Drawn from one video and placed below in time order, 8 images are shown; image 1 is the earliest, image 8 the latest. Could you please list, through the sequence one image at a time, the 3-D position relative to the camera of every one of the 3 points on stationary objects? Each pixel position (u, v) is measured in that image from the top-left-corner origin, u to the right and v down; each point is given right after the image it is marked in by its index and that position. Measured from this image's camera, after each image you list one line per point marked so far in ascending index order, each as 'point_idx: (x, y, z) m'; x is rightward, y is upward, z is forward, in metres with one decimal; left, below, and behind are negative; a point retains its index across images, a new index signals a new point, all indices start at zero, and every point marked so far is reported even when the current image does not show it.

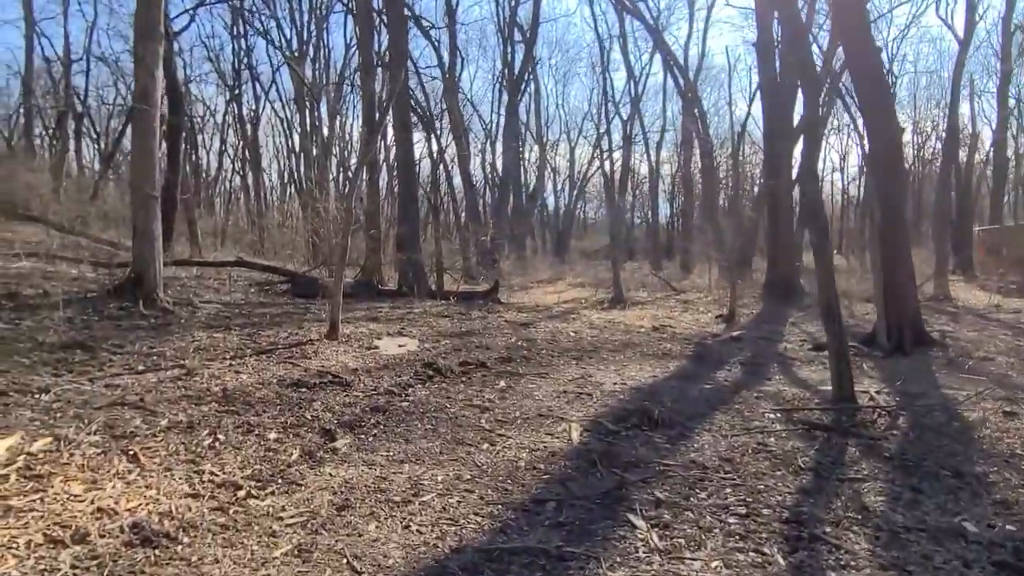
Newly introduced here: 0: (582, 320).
0: (+1.1, -0.5, +12.0) m
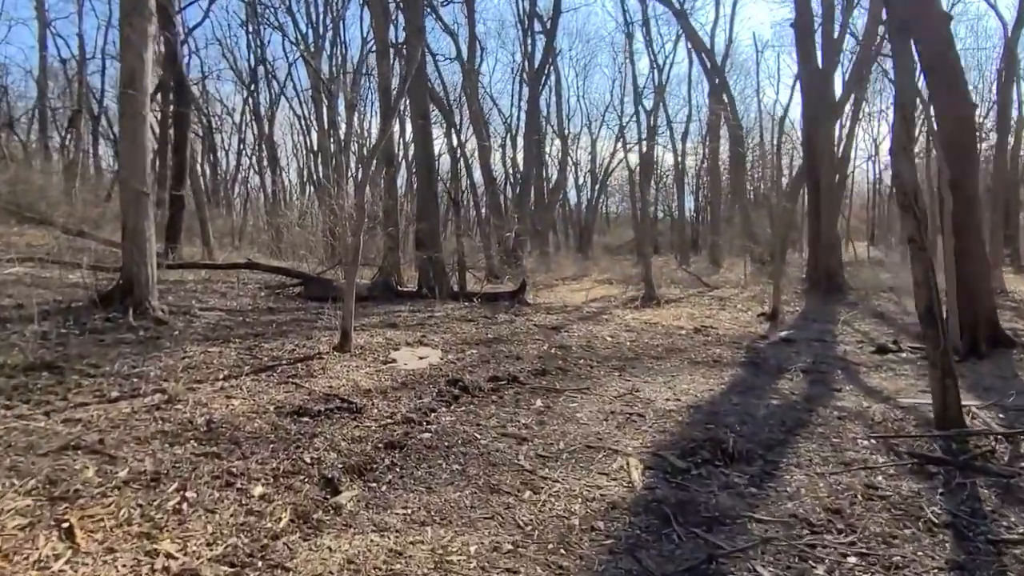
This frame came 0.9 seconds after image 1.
0: (+1.5, -0.5, +11.1) m
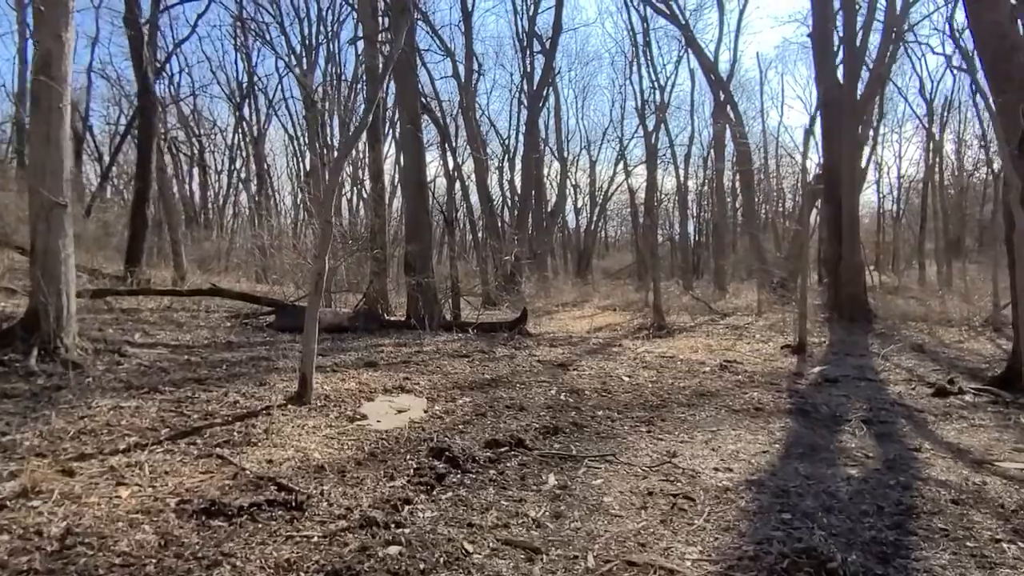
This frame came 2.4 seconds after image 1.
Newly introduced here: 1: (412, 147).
0: (+1.5, -0.9, +9.8) m
1: (-1.5, +2.2, +11.1) m
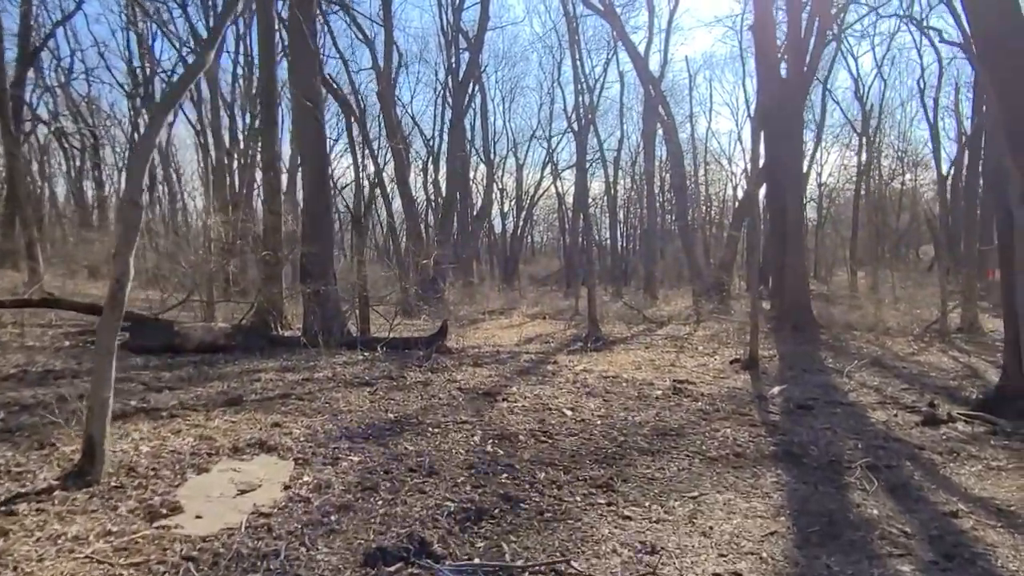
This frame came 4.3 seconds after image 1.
0: (+0.6, -1.0, +8.3) m
1: (-2.6, +2.0, +9.4) m
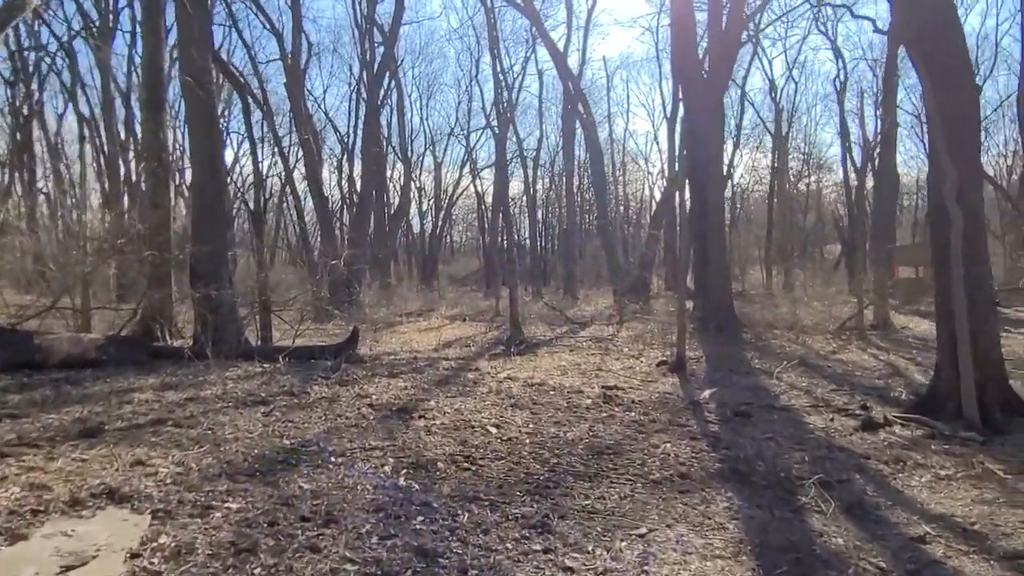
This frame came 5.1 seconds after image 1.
0: (-0.2, -1.0, +7.7) m
1: (-3.5, +2.0, +8.4) m
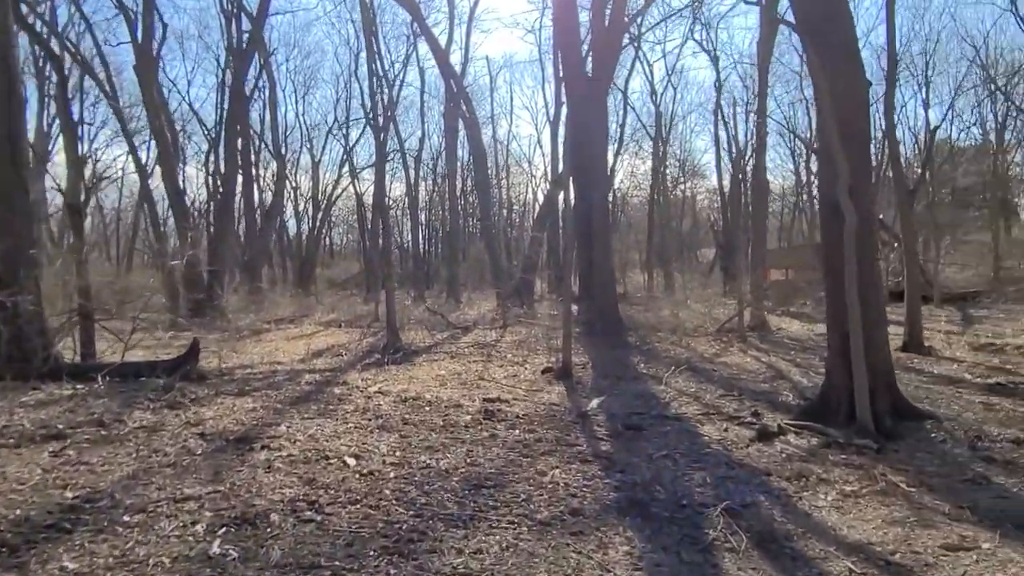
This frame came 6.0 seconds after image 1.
0: (-1.4, -1.1, +6.8) m
1: (-4.8, +1.9, +6.9) m
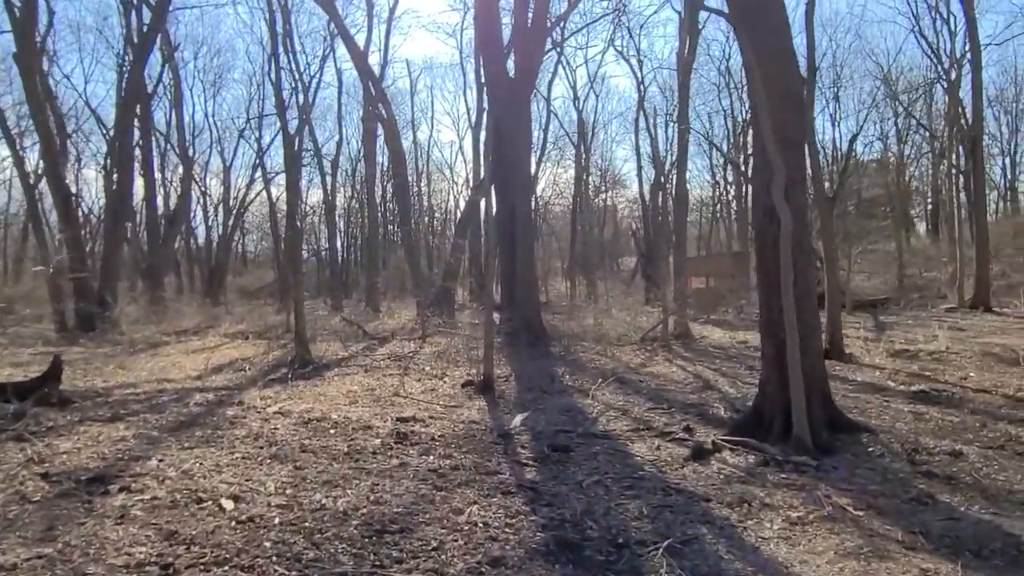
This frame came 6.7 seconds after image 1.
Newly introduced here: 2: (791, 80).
0: (-2.1, -1.2, +6.0) m
1: (-5.5, +1.9, +5.8) m
2: (+2.2, +1.7, +5.9) m
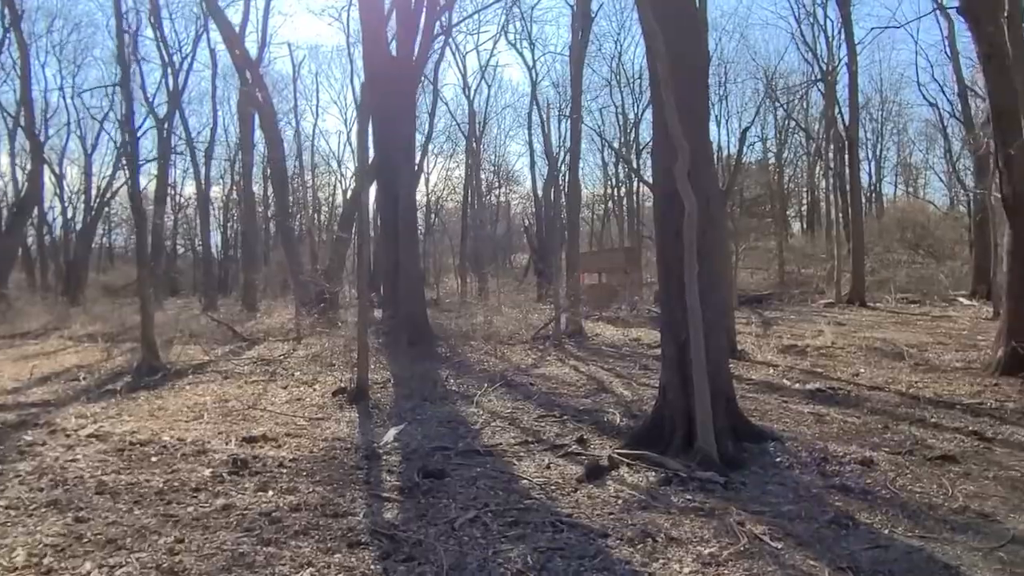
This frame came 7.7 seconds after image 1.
0: (-3.0, -1.1, +4.7) m
1: (-6.4, +1.9, +4.1) m
2: (+1.3, +1.7, +5.3) m
